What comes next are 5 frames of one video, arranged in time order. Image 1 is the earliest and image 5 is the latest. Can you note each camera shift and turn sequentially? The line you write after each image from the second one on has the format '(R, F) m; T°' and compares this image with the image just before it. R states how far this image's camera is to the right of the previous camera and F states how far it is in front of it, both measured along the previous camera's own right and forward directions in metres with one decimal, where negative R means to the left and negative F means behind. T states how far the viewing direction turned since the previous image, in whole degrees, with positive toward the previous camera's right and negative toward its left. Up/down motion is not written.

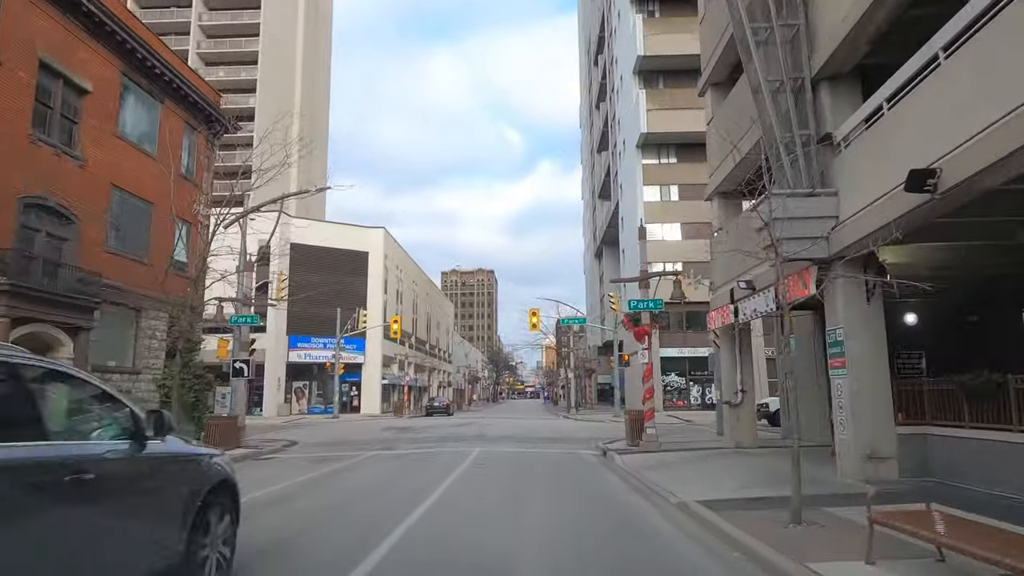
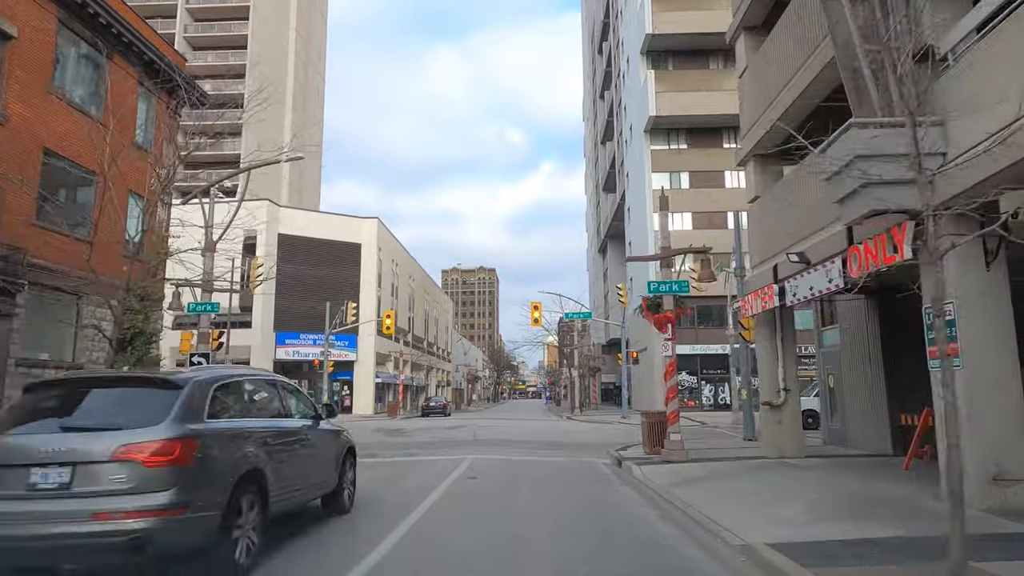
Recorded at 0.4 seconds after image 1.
(+0.1, +2.8) m; 0°
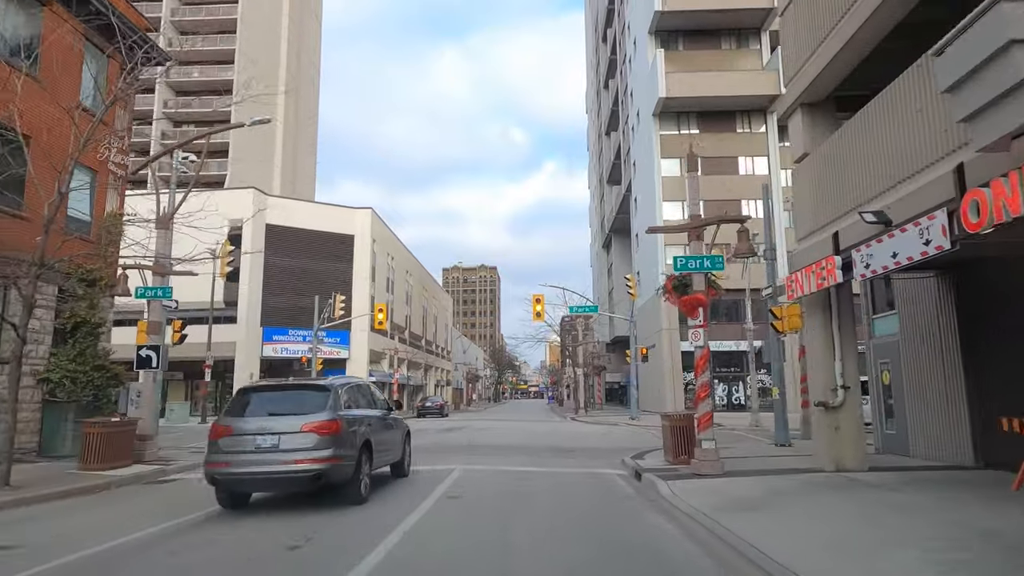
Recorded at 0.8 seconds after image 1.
(+0.1, +2.6) m; 0°
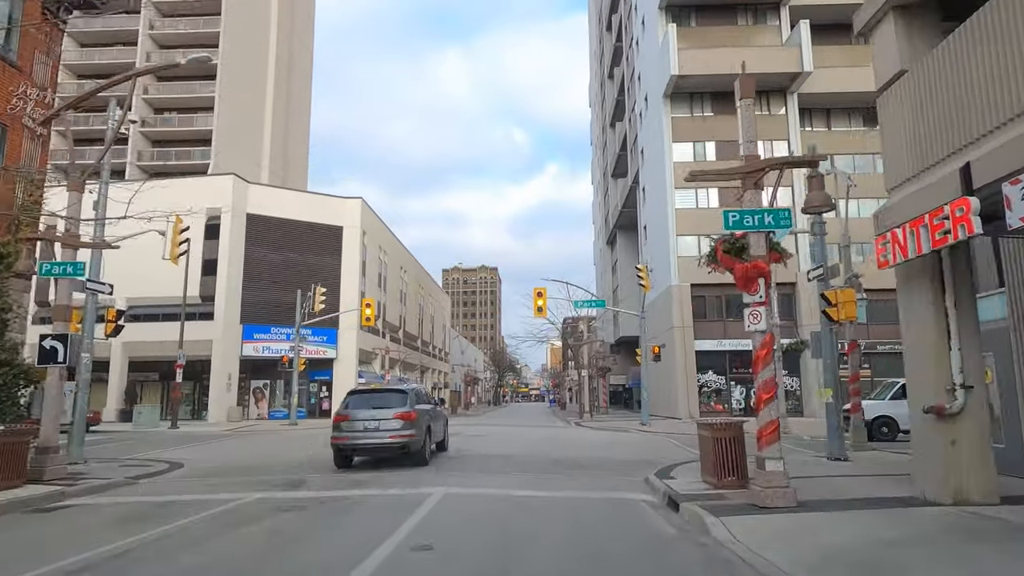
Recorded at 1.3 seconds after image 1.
(+0.1, +3.2) m; 0°
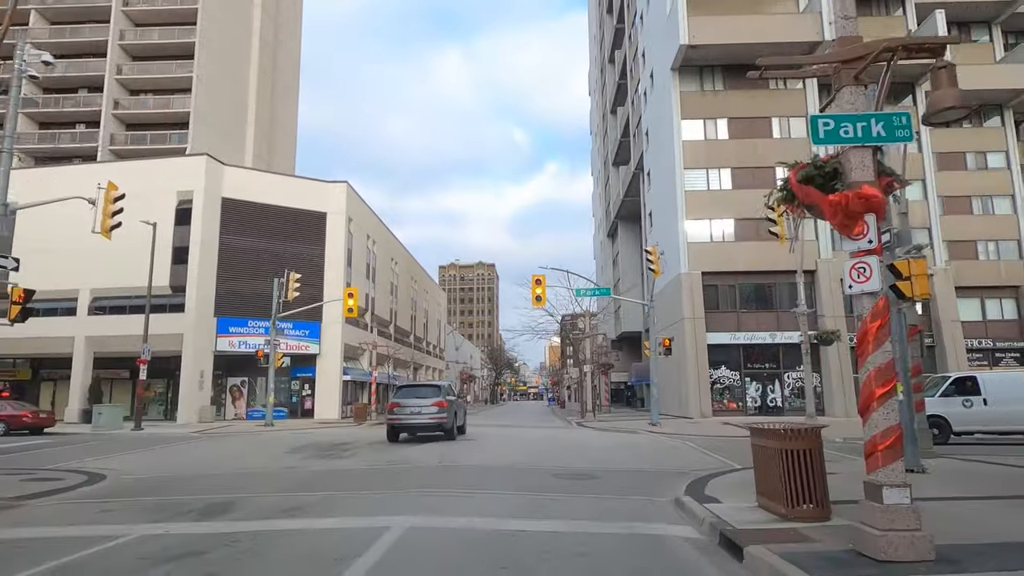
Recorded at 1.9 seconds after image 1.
(+0.1, +3.0) m; 0°
